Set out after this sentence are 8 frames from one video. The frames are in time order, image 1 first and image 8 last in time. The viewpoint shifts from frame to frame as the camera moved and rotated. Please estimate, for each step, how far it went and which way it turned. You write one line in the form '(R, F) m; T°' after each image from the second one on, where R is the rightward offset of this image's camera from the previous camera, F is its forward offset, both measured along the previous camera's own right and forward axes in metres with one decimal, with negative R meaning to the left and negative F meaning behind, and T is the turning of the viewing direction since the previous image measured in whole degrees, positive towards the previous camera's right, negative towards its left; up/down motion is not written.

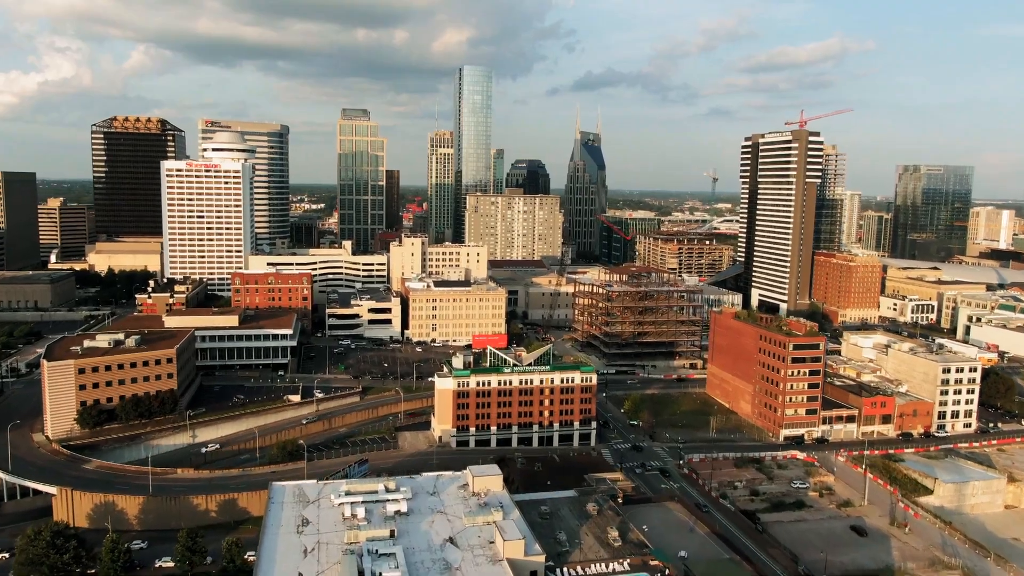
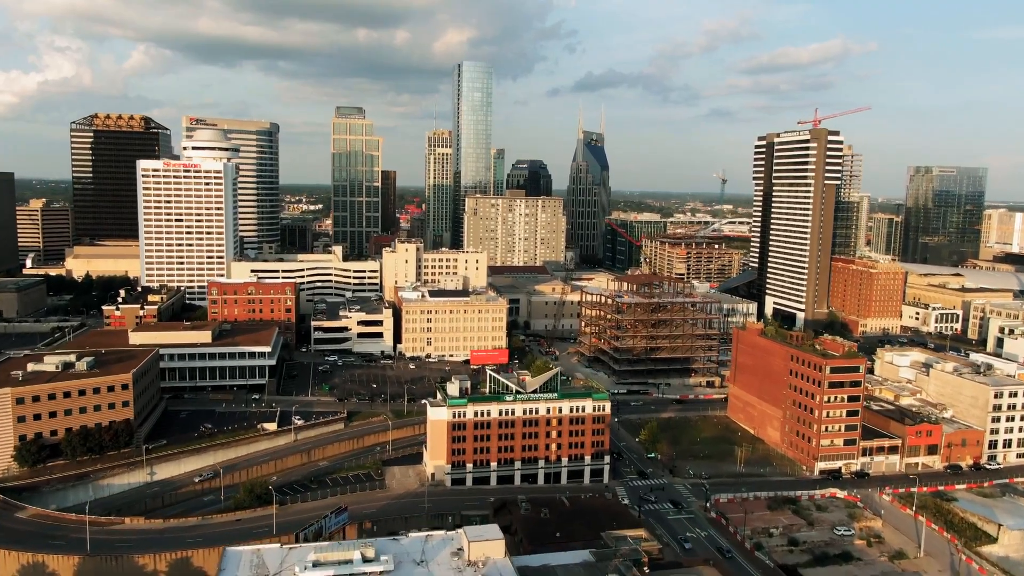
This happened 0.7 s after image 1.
(-0.2, +8.3) m; 0°
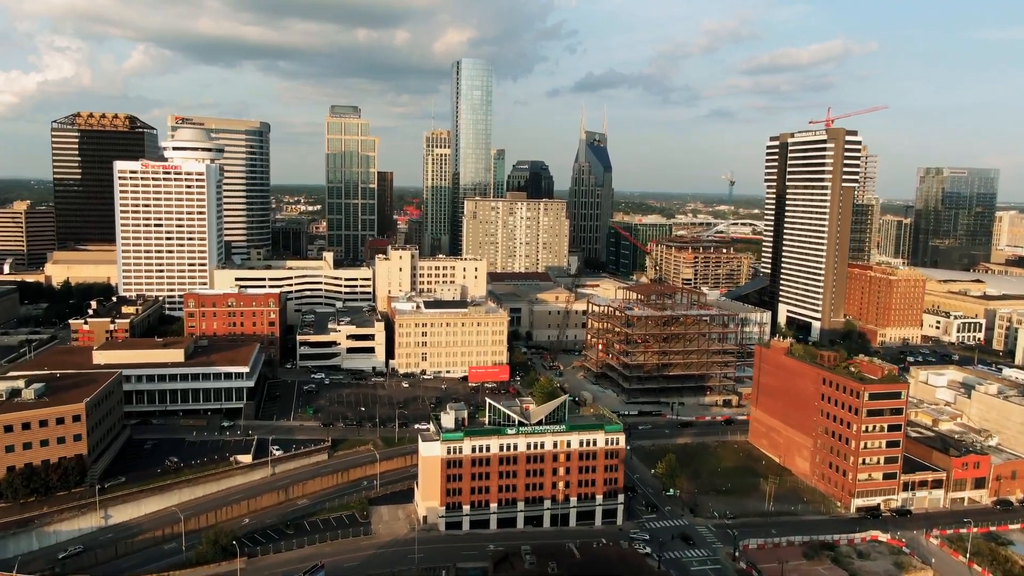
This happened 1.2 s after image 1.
(-0.1, +7.0) m; 0°
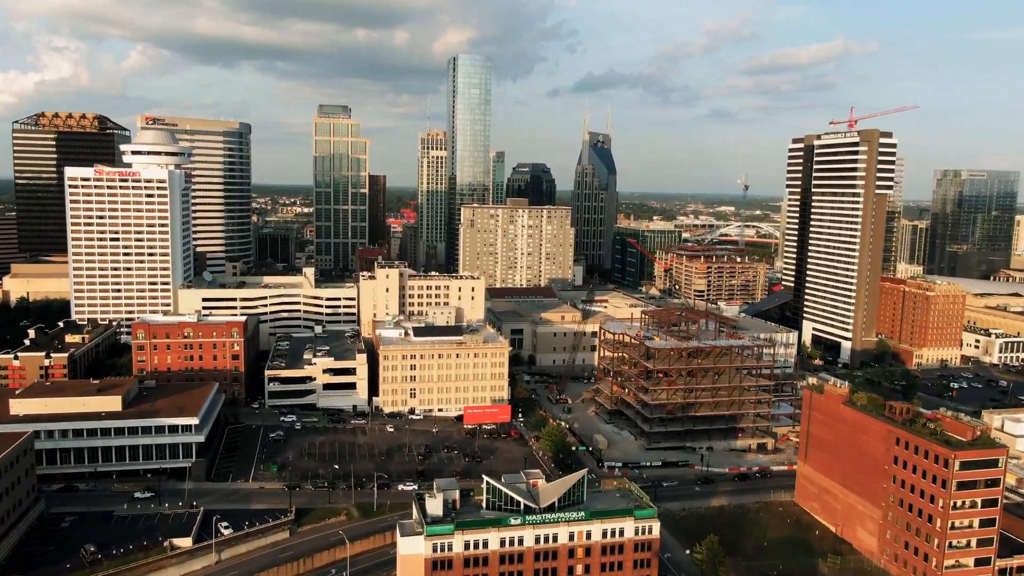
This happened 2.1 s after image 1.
(-0.2, +11.9) m; 0°
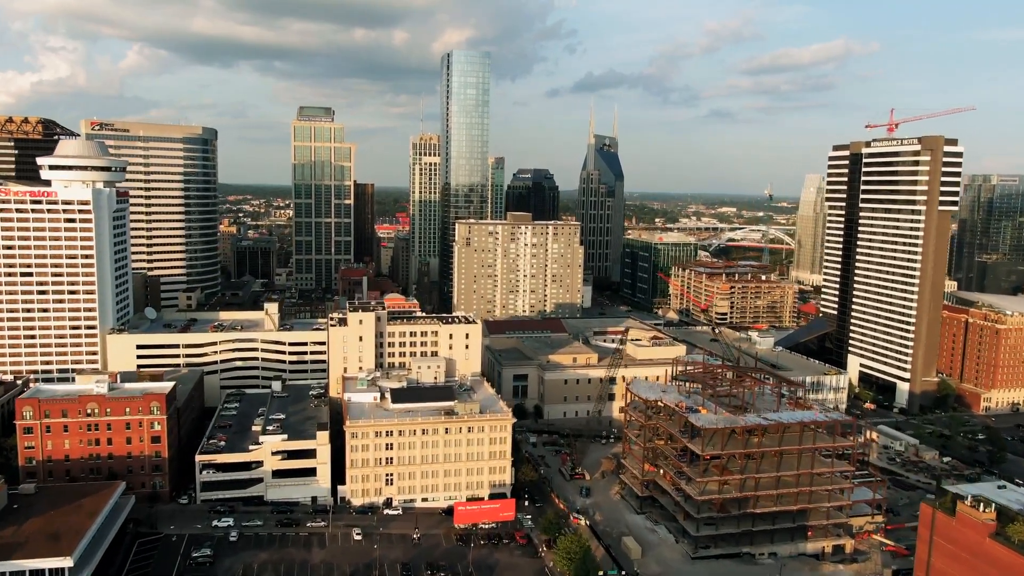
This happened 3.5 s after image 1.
(-0.4, +17.5) m; 0°
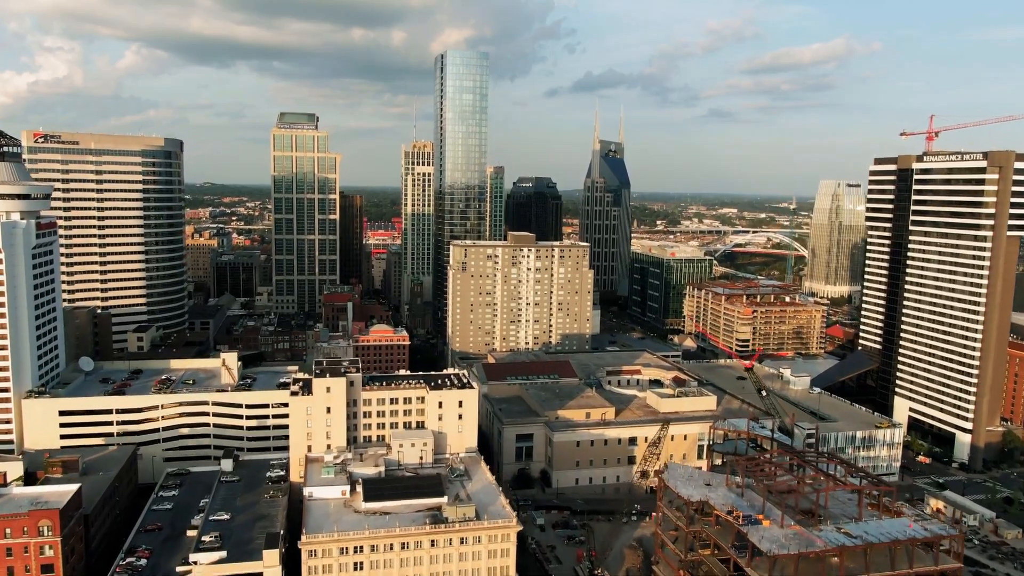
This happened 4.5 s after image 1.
(-0.3, +13.9) m; 0°
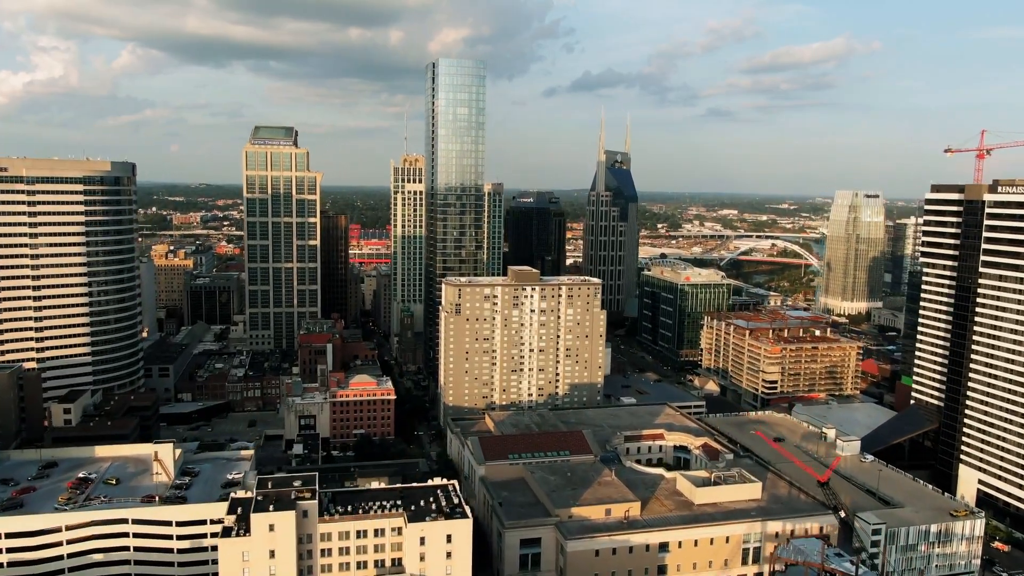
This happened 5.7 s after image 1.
(-0.3, +14.8) m; 0°
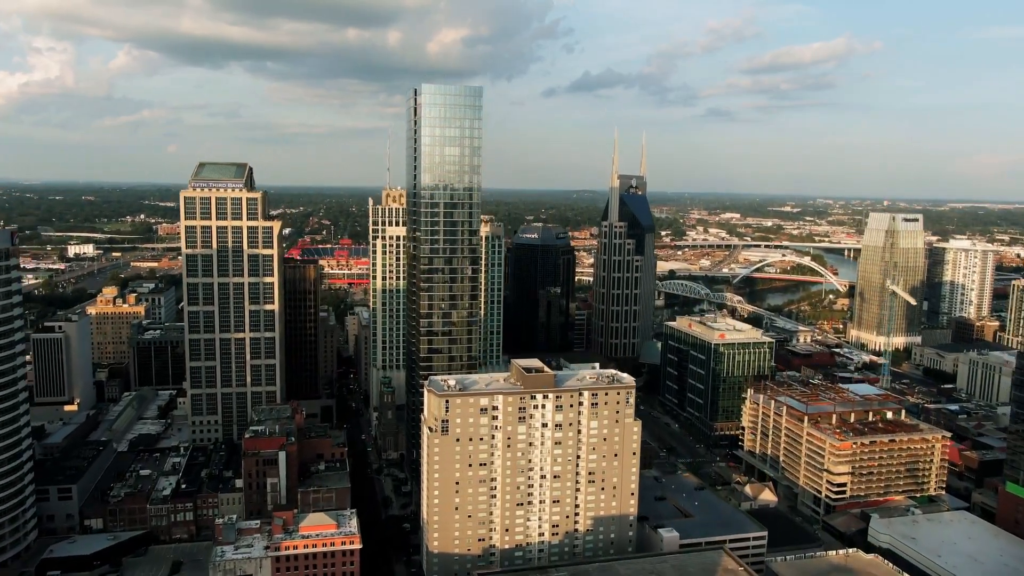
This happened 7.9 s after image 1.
(-0.5, +25.1) m; 0°
